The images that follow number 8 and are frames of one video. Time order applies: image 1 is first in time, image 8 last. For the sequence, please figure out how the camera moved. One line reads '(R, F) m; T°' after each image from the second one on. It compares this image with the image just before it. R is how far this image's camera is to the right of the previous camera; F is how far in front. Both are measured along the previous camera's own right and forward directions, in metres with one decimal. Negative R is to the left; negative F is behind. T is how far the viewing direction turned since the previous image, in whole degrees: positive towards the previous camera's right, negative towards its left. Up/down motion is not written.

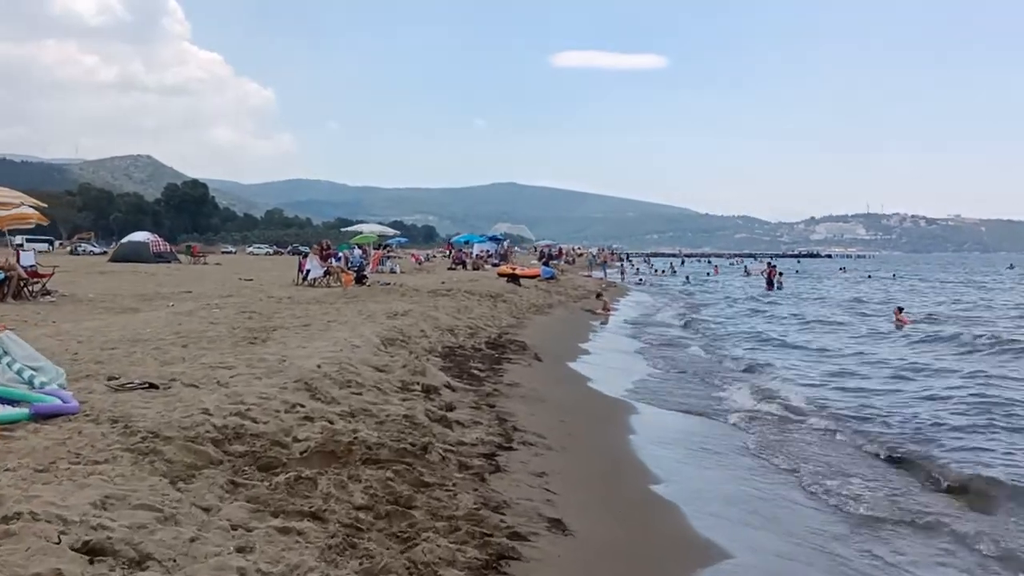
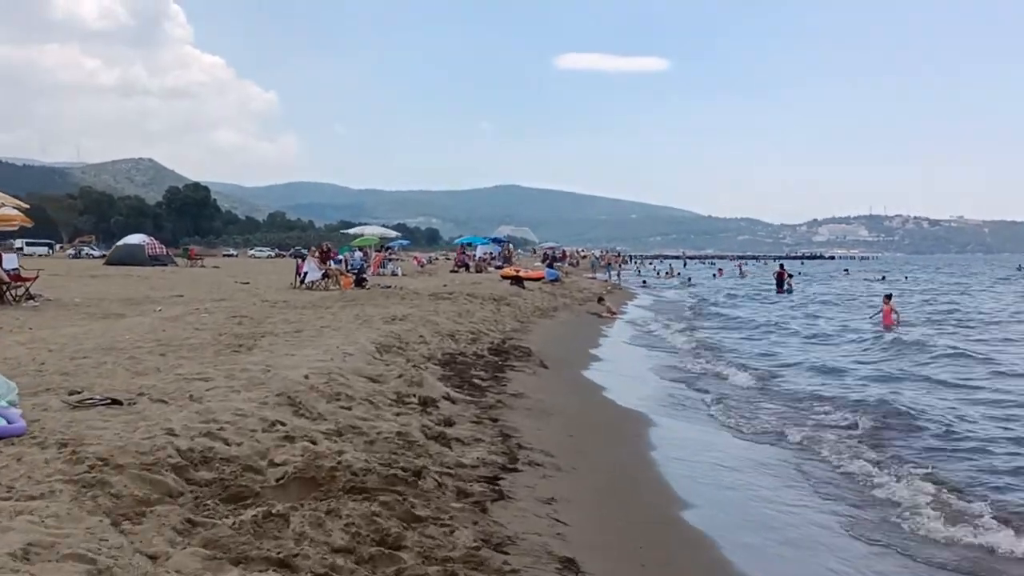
(0.0, +0.8) m; 0°
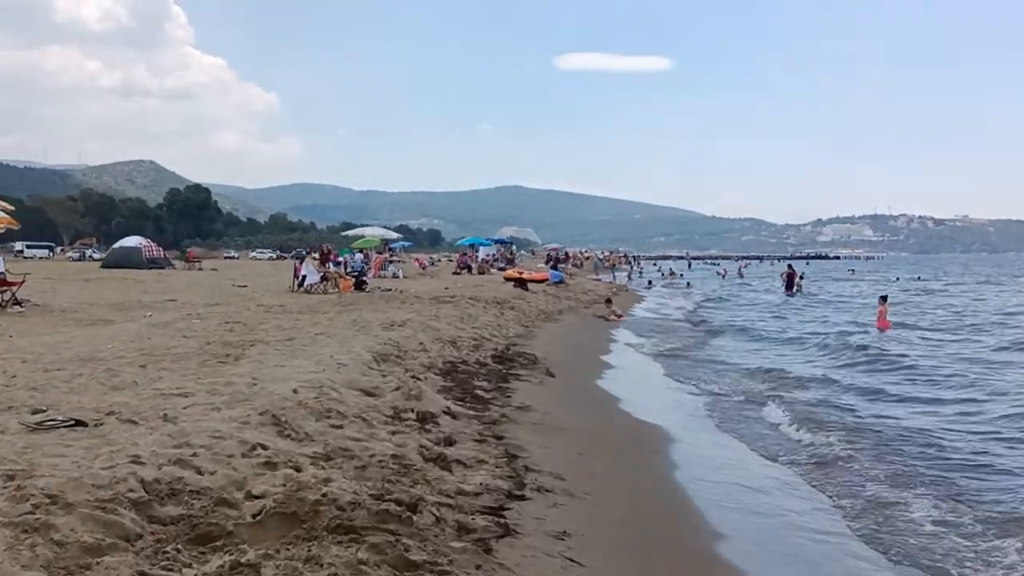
(0.0, +0.6) m; 0°
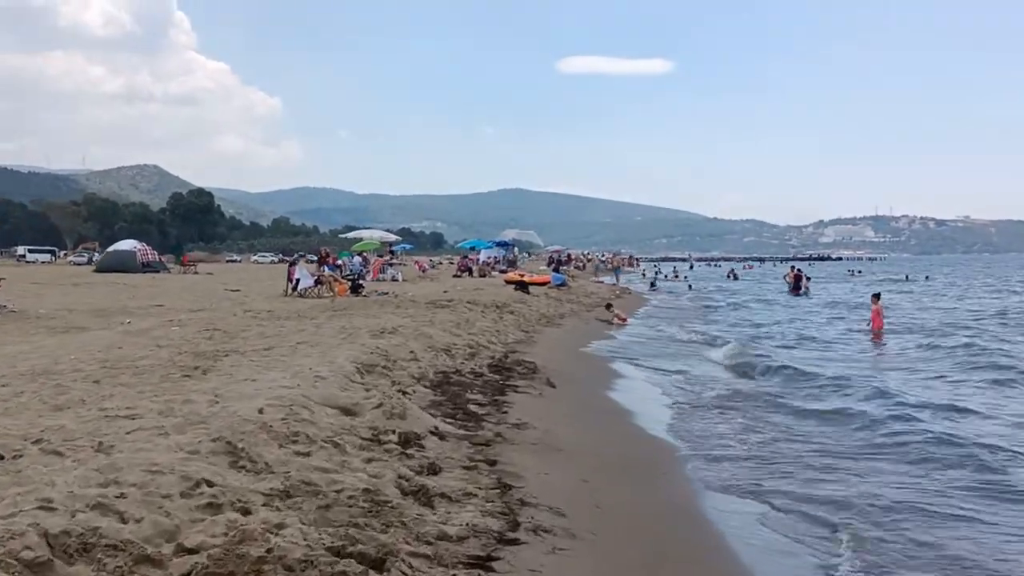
(+0.1, +0.9) m; 0°
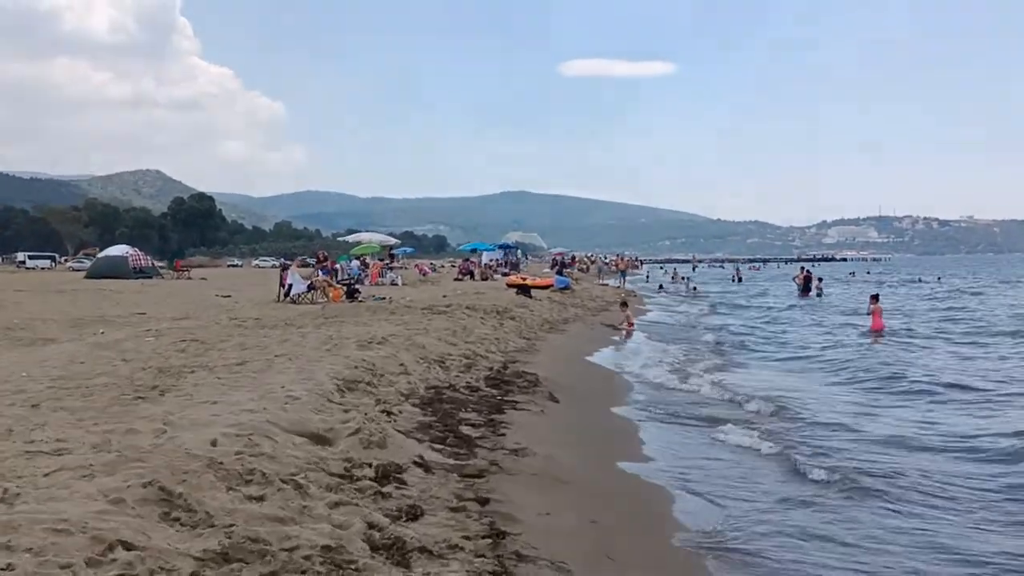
(+0.1, +1.0) m; 0°
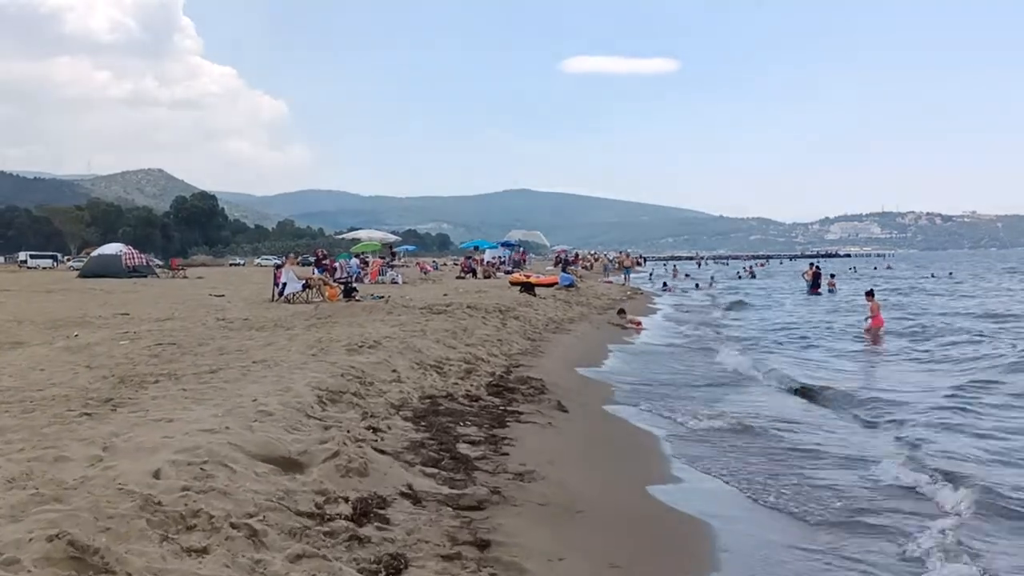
(0.0, +1.0) m; 0°
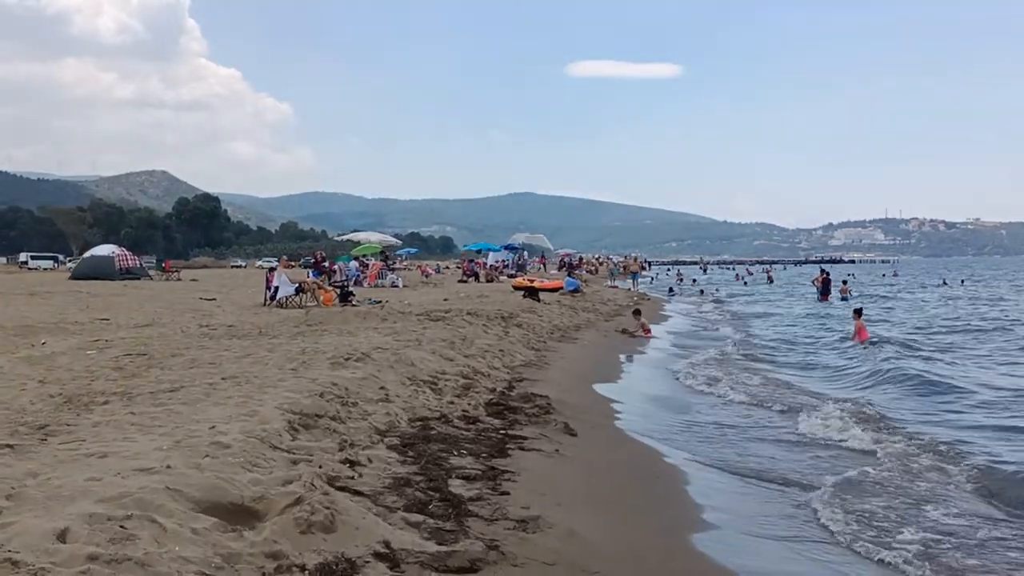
(0.0, +1.0) m; 0°
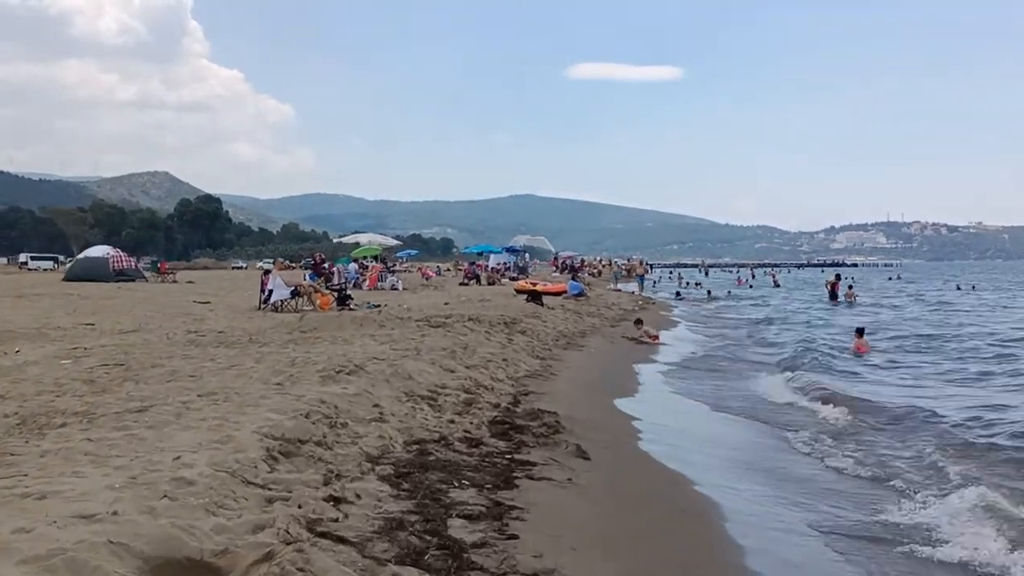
(-0.1, +0.8) m; 0°
